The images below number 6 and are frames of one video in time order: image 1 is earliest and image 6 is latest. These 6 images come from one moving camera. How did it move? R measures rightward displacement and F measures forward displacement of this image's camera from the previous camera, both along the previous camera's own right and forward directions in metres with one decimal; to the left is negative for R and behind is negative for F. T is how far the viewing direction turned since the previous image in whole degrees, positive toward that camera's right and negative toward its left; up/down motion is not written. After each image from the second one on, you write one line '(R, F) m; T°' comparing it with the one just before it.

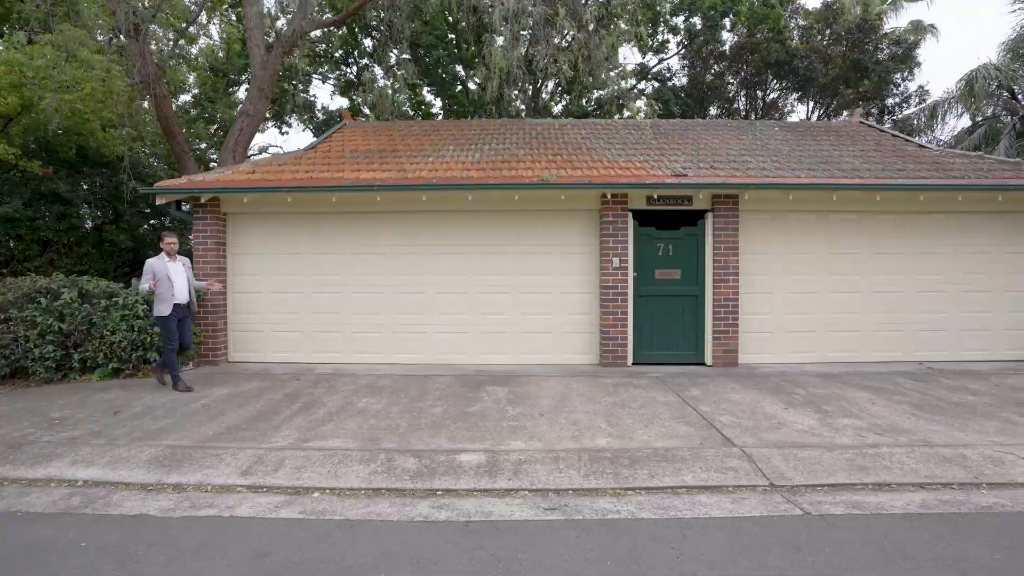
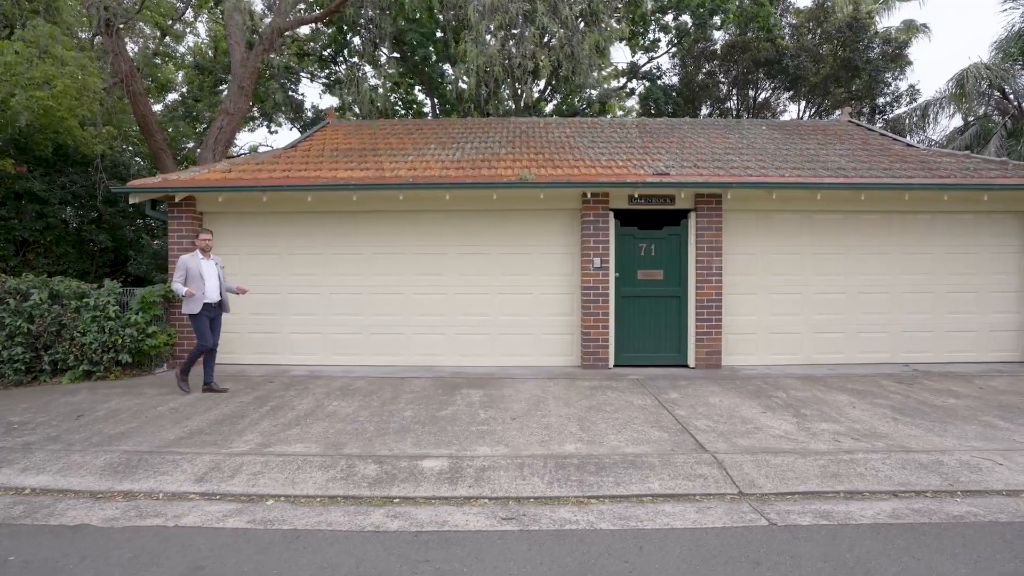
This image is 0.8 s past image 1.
(+0.3, +0.1) m; 0°
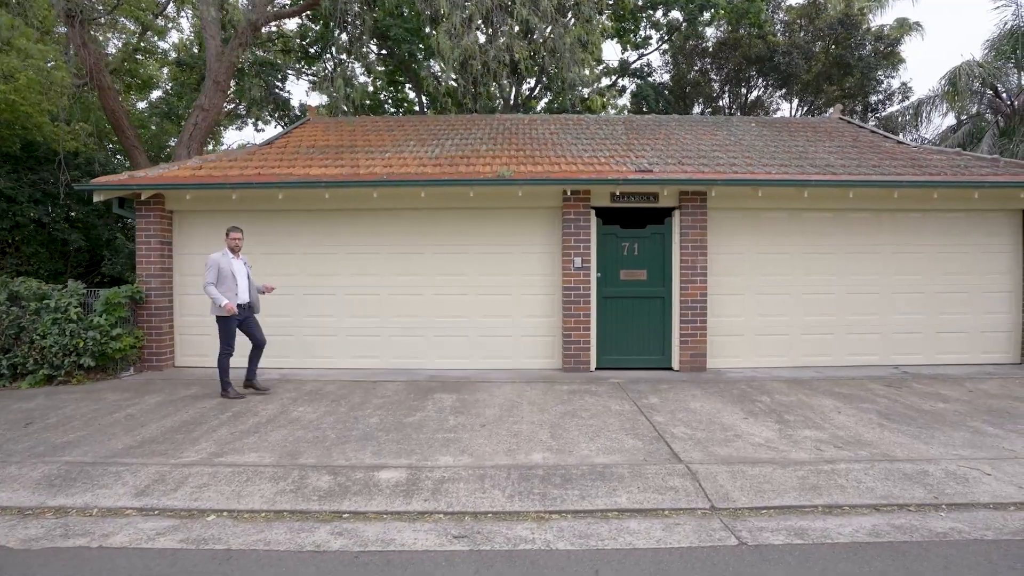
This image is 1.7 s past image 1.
(+0.3, +0.3) m; 0°
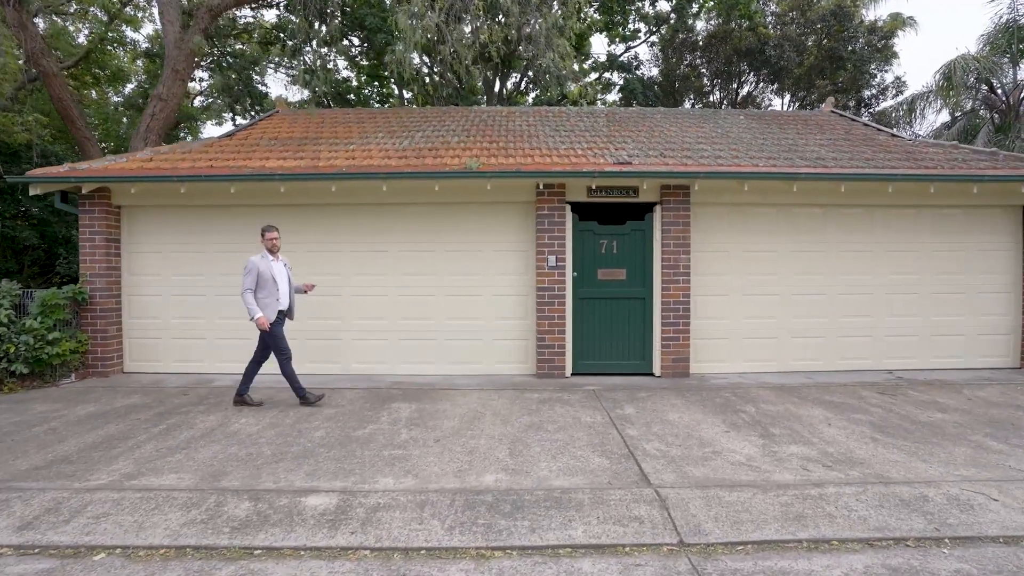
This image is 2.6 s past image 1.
(+0.4, +0.5) m; 0°
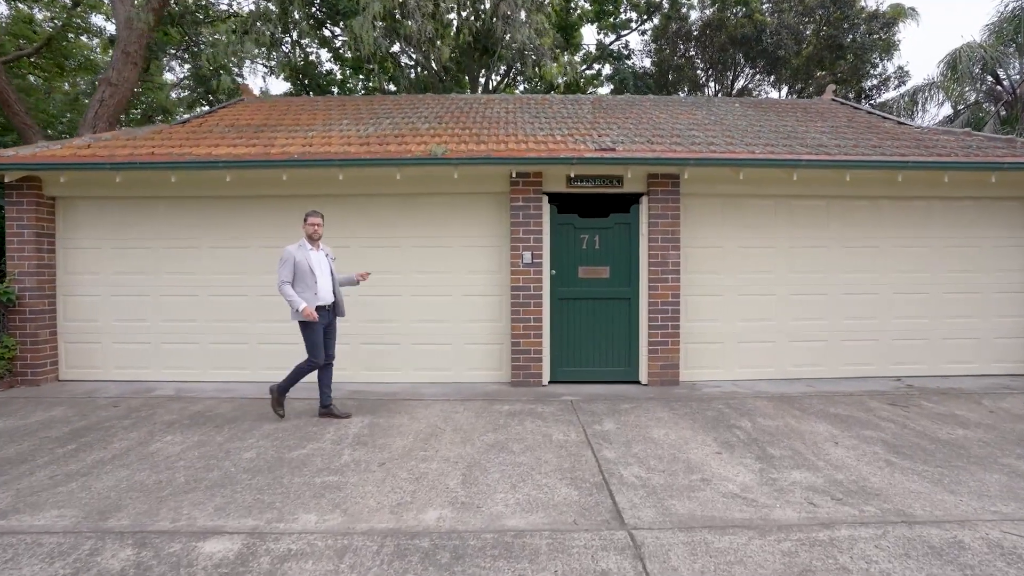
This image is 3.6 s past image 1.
(+0.3, +0.7) m; 0°
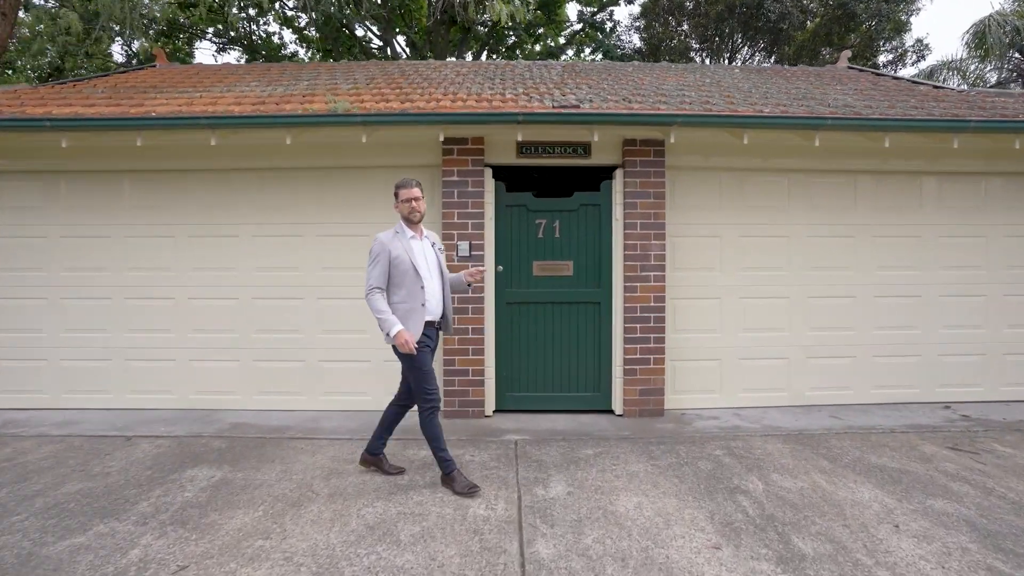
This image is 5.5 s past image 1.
(+0.6, +1.6) m; 0°
